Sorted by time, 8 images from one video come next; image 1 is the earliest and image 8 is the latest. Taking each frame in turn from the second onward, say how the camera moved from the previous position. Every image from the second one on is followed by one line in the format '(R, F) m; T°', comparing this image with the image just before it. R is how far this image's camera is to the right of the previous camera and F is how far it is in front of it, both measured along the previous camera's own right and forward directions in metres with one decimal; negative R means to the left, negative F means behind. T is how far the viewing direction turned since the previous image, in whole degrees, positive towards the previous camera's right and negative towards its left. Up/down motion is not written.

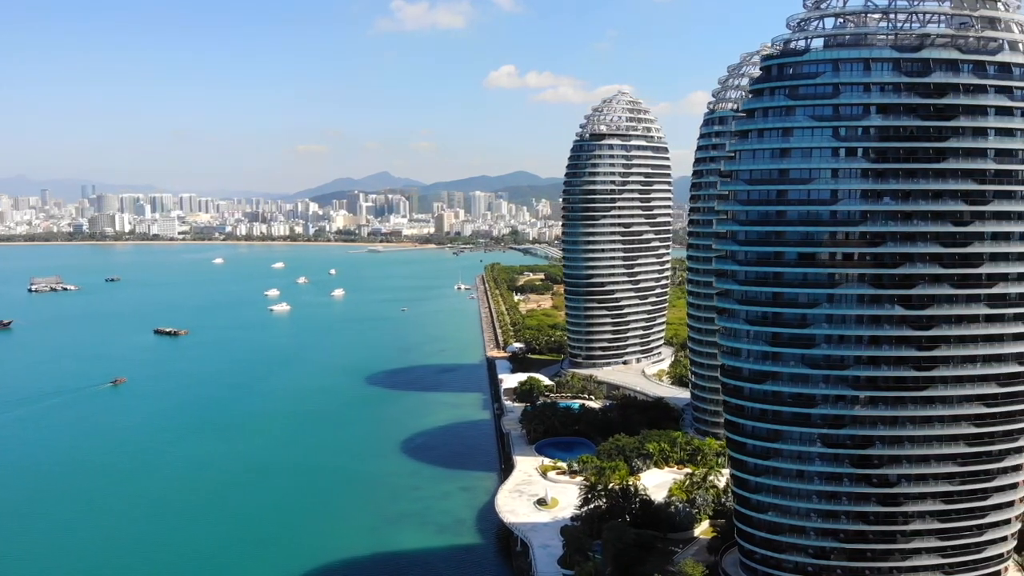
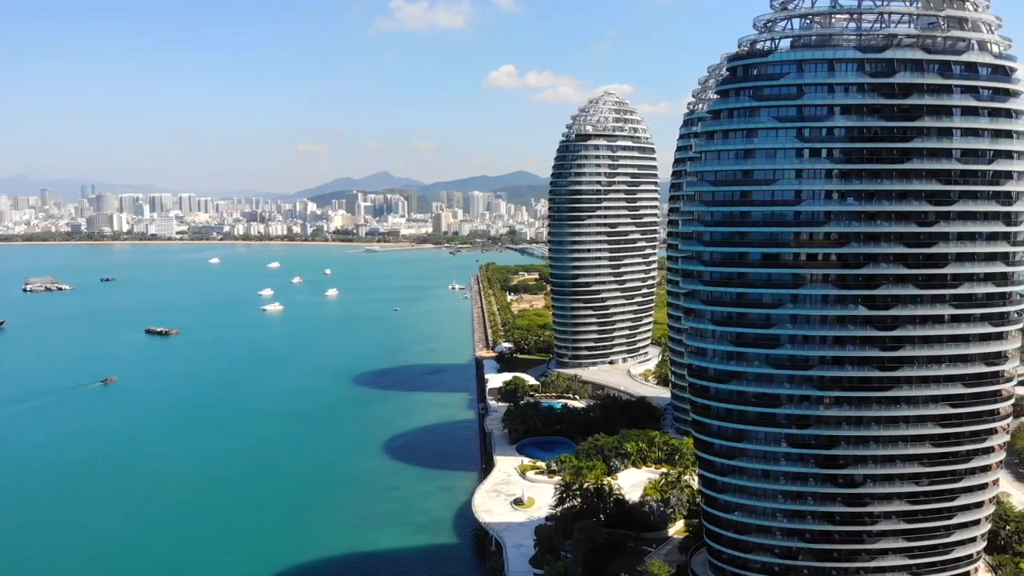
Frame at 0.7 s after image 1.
(+1.7, -0.1) m; 0°
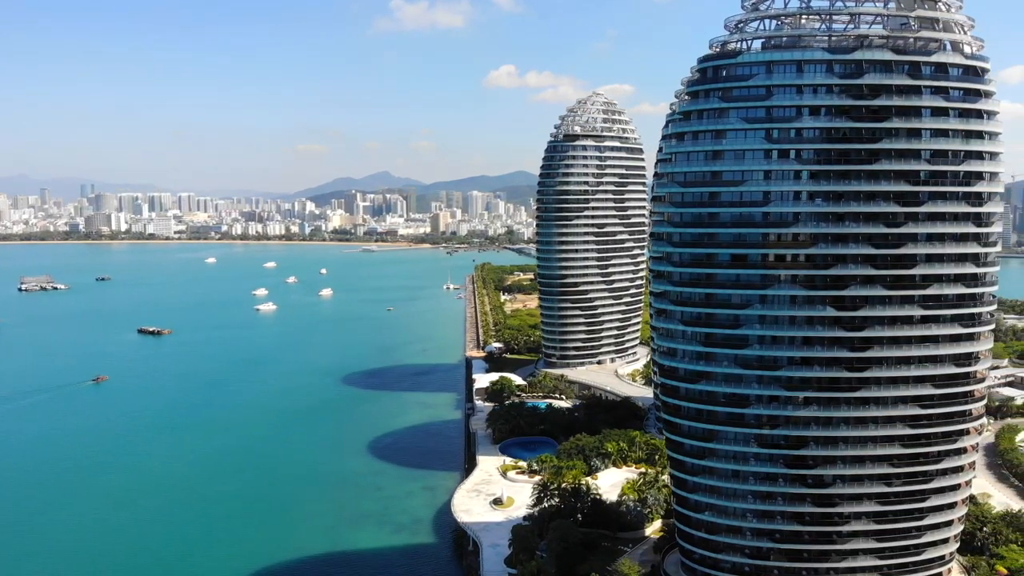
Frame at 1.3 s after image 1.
(+1.5, -0.1) m; 0°
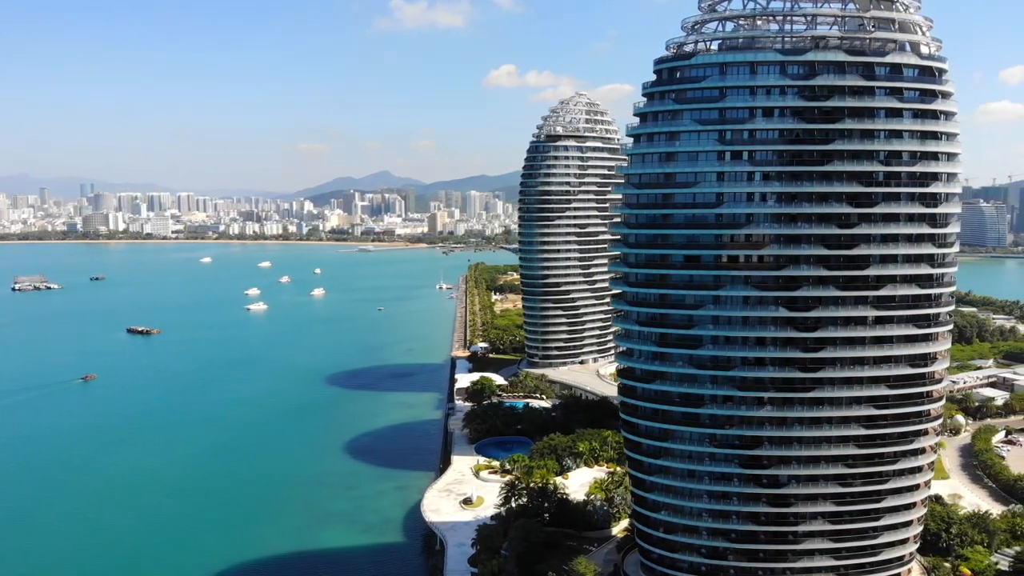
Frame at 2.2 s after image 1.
(+2.3, -0.1) m; 0°
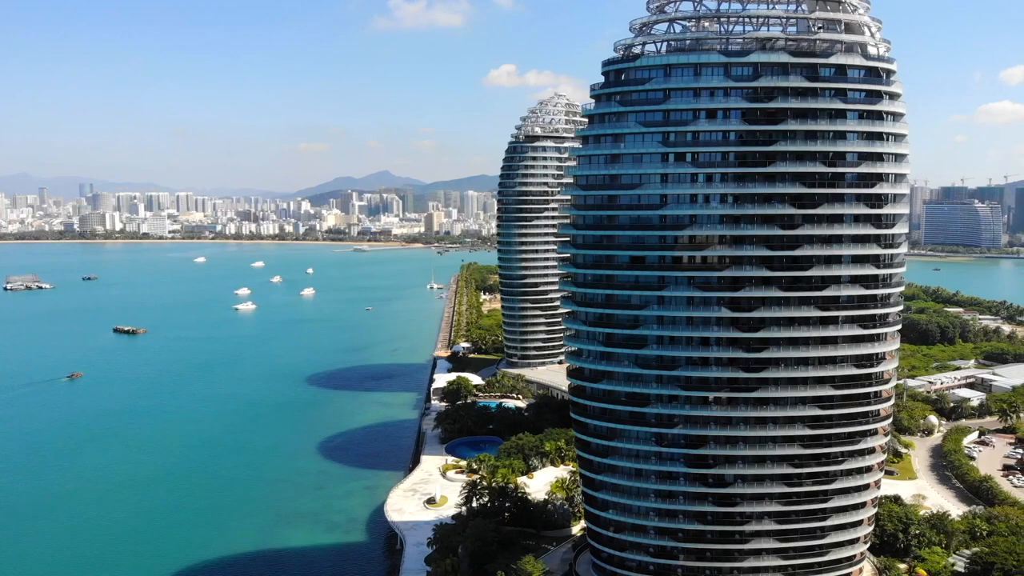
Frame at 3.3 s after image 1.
(+2.7, -0.2) m; 0°
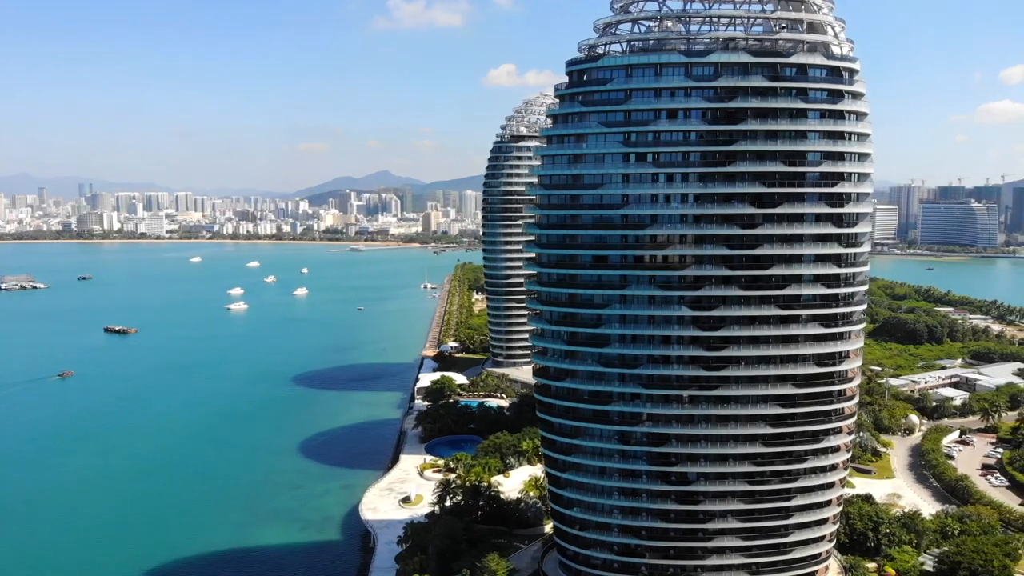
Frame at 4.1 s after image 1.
(+1.9, -0.2) m; 0°
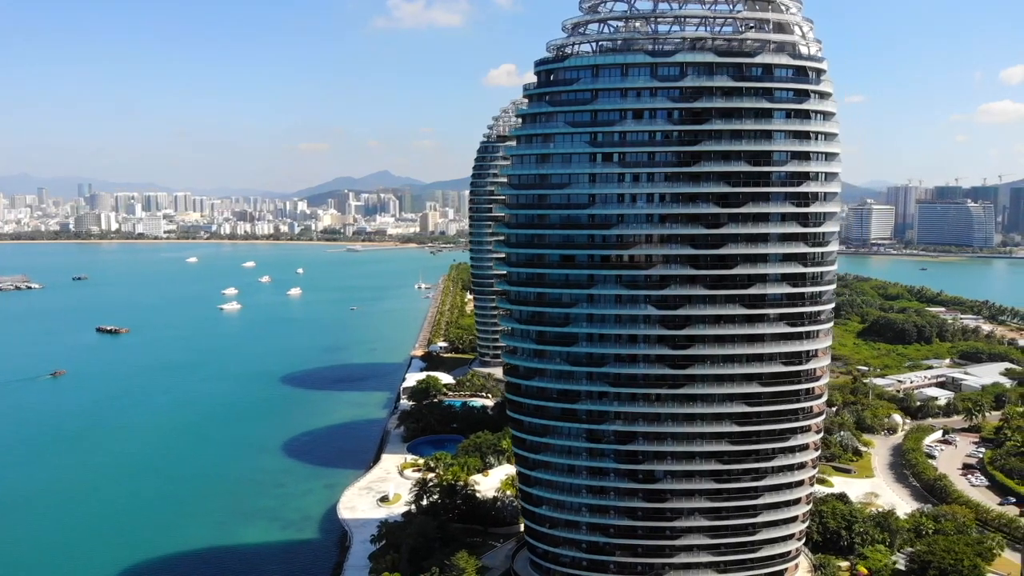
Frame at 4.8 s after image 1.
(+1.7, -0.2) m; 0°
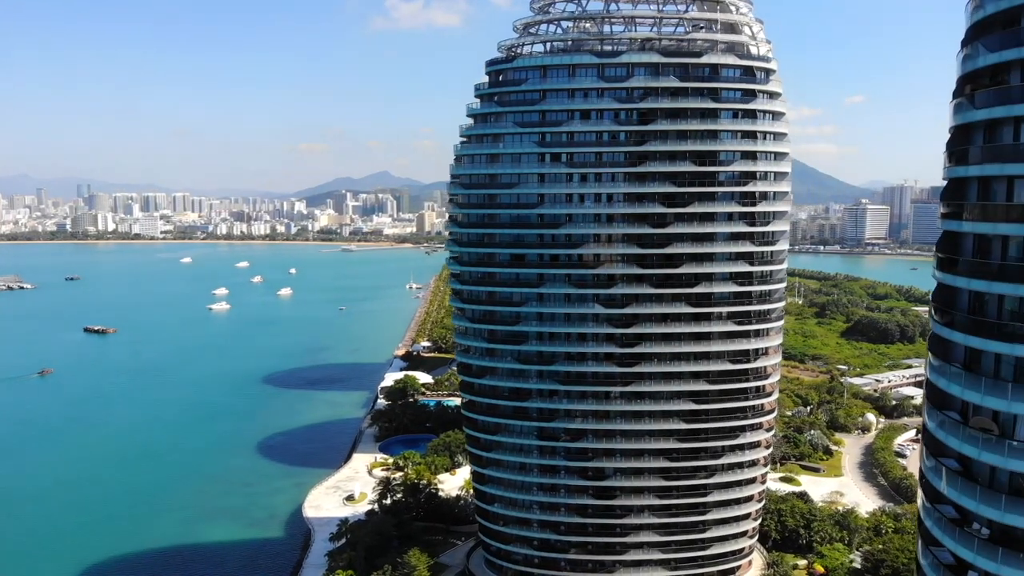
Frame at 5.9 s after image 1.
(+2.6, -0.2) m; 0°
